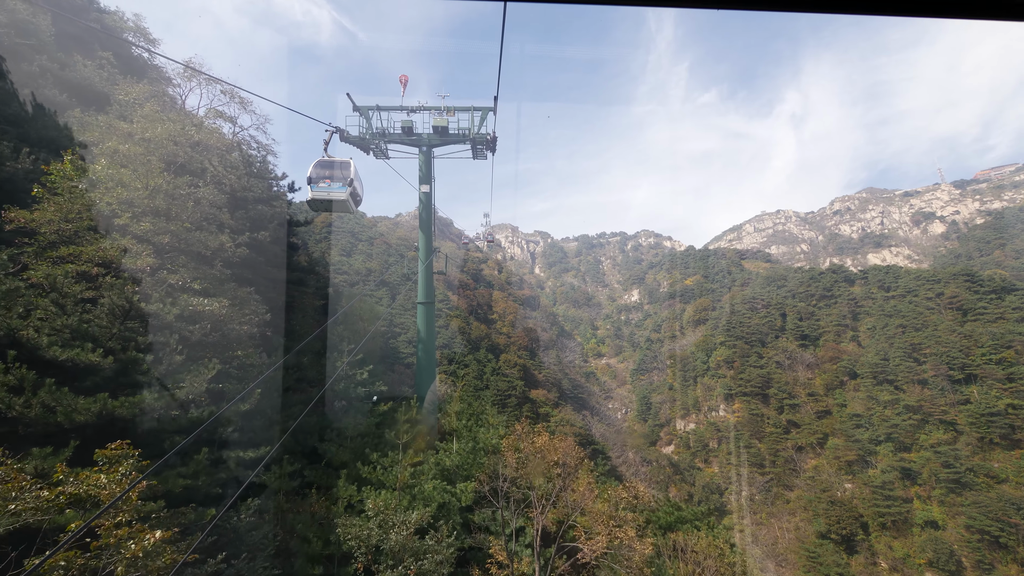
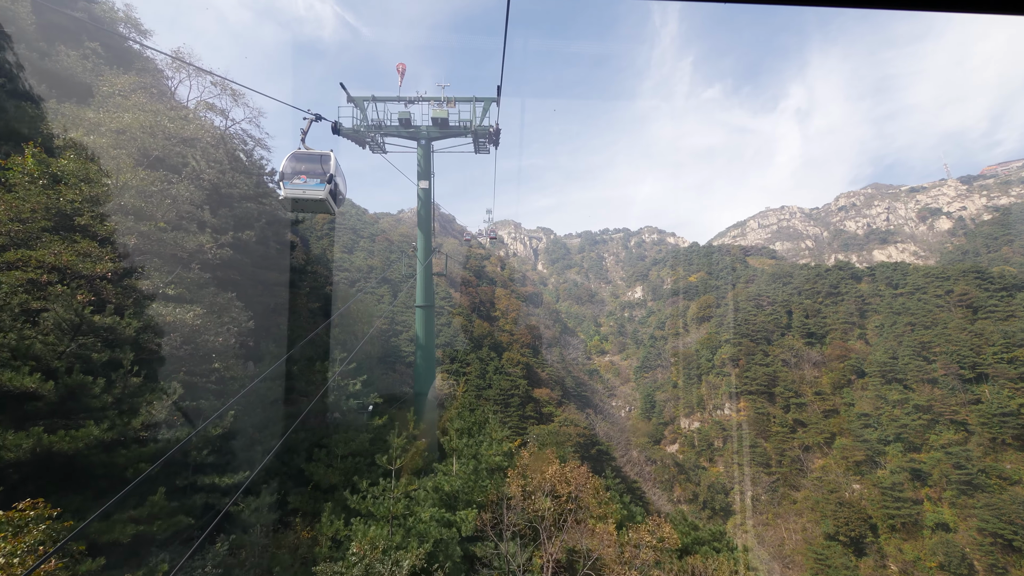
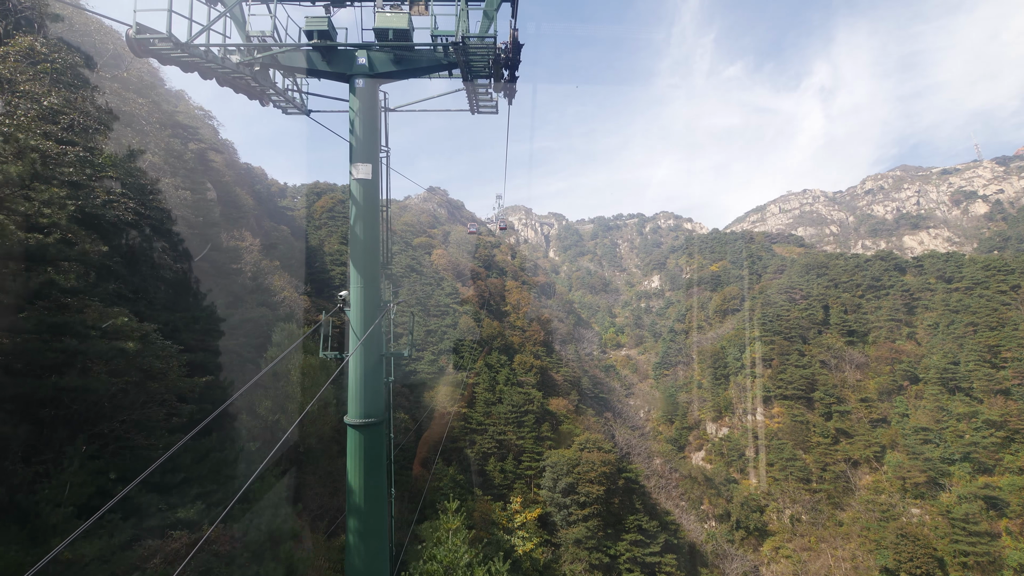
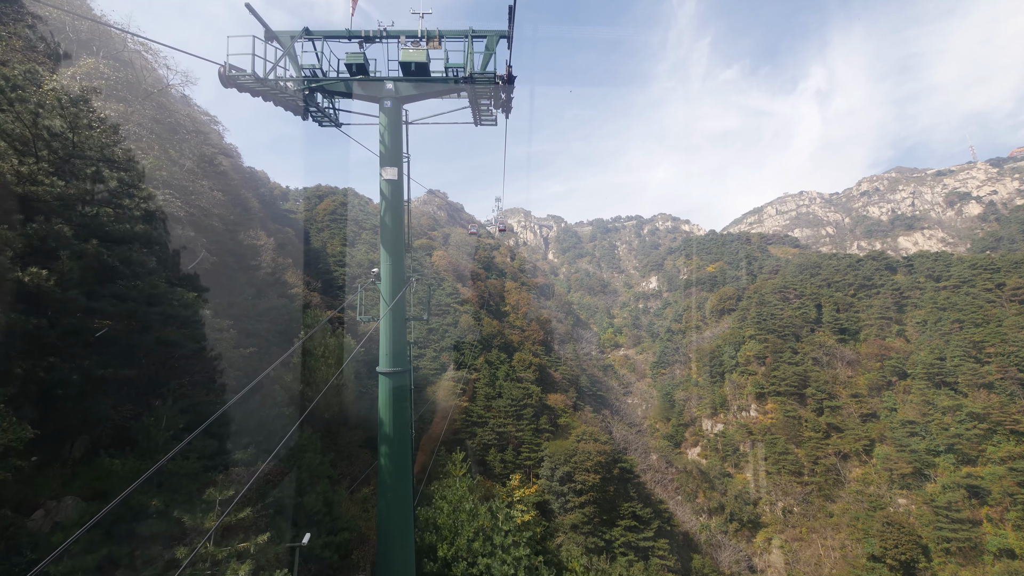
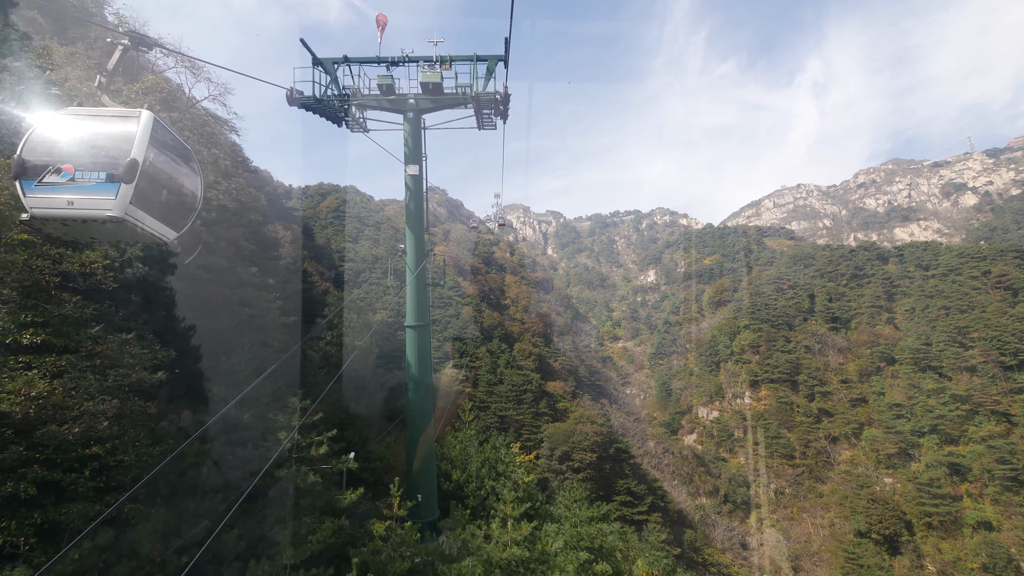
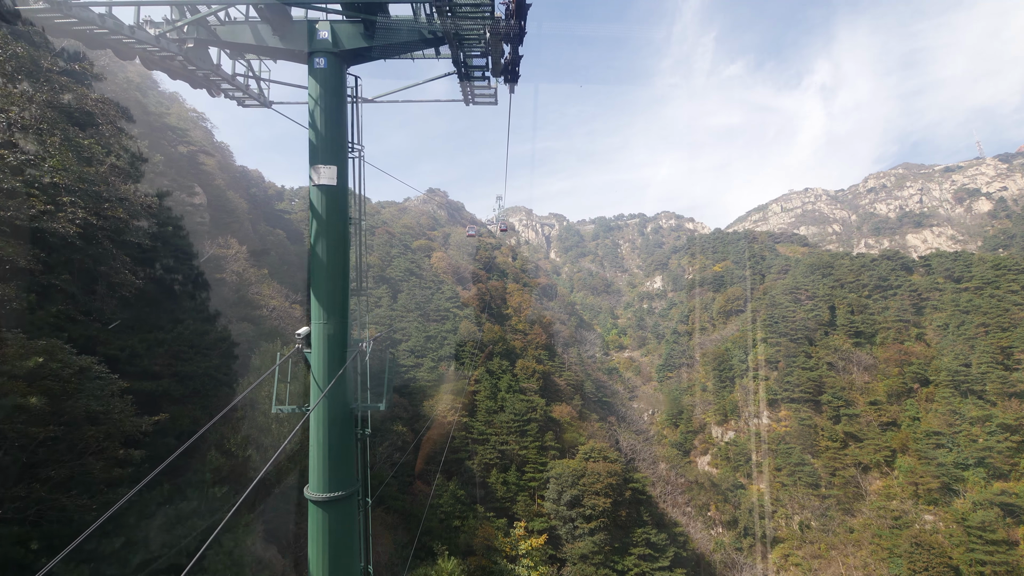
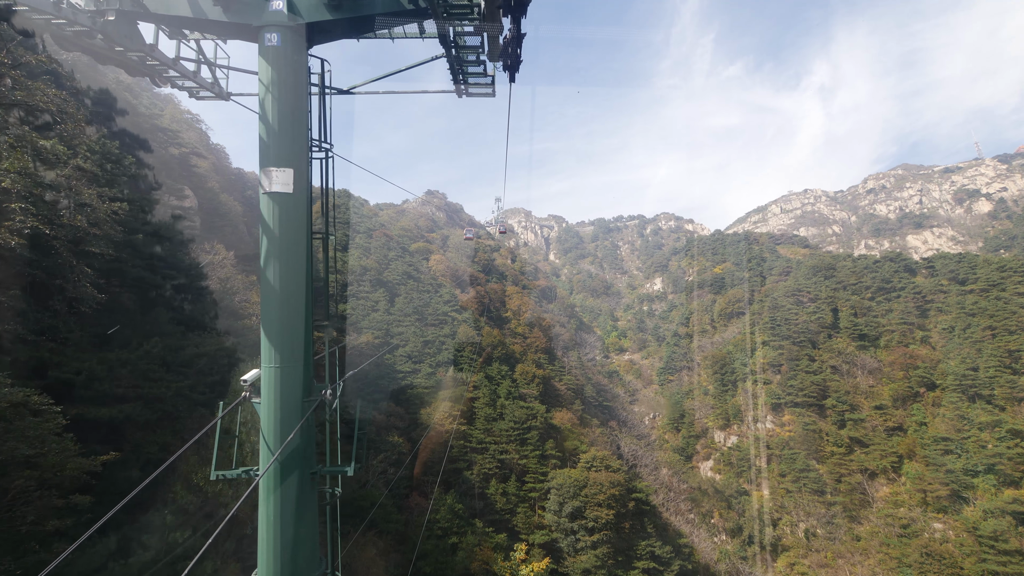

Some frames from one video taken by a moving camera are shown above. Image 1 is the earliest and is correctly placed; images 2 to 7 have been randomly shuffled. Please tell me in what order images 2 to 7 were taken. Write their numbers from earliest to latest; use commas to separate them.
2, 5, 4, 3, 6, 7
